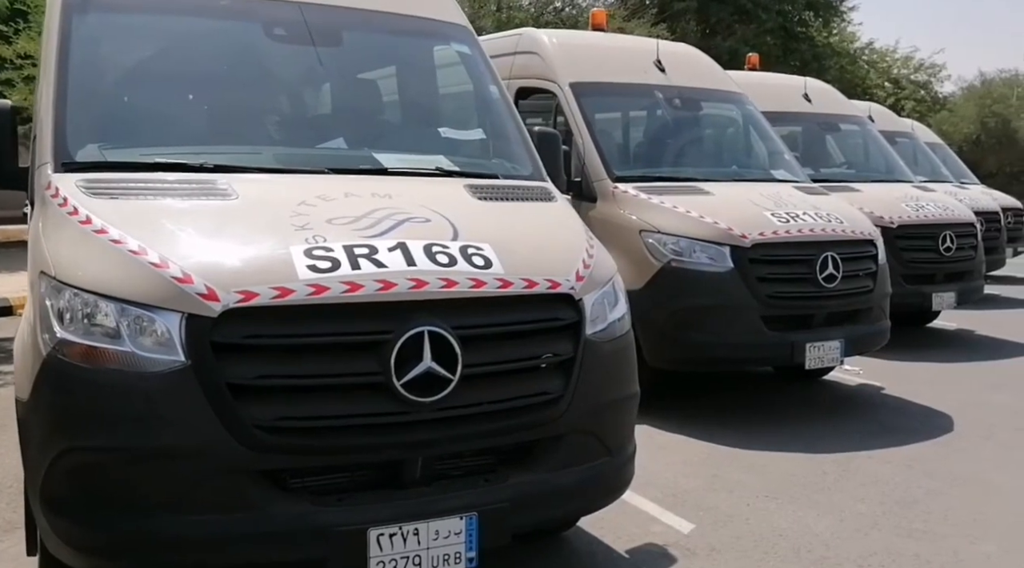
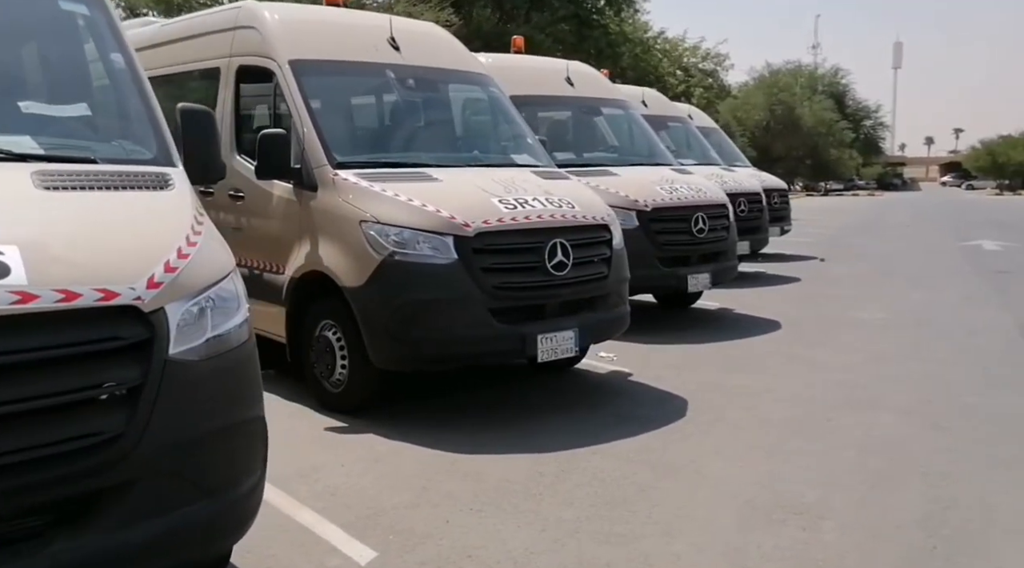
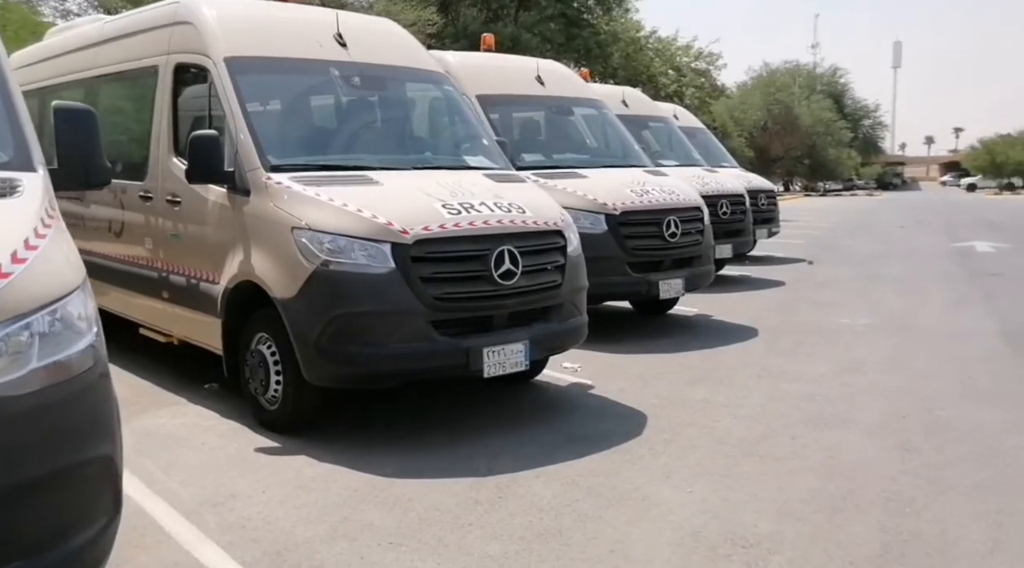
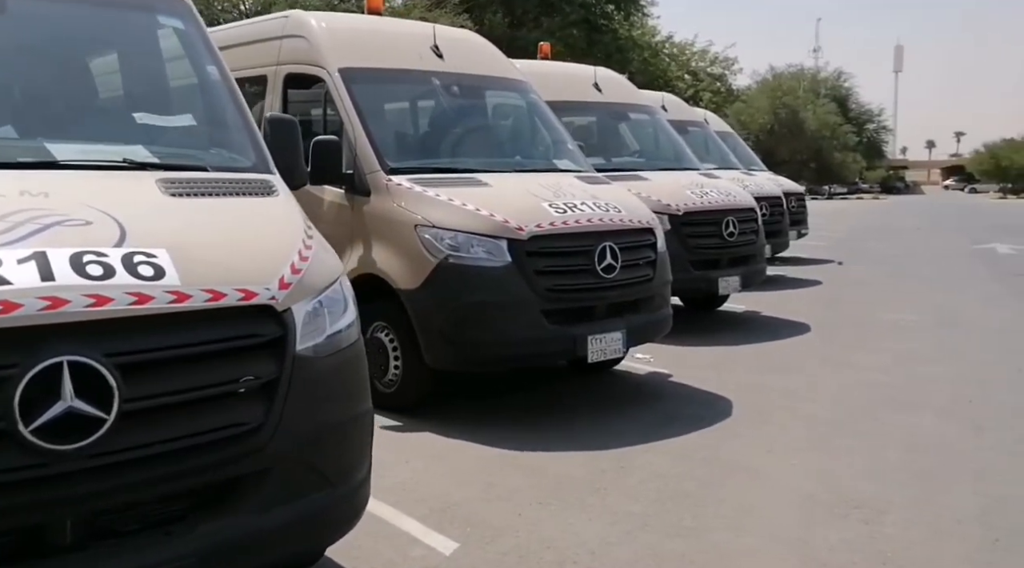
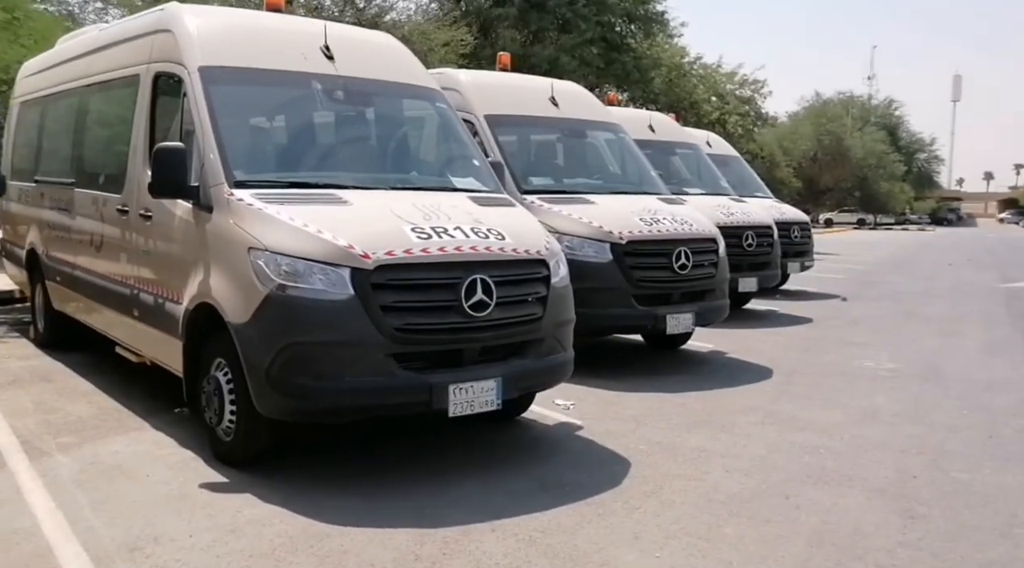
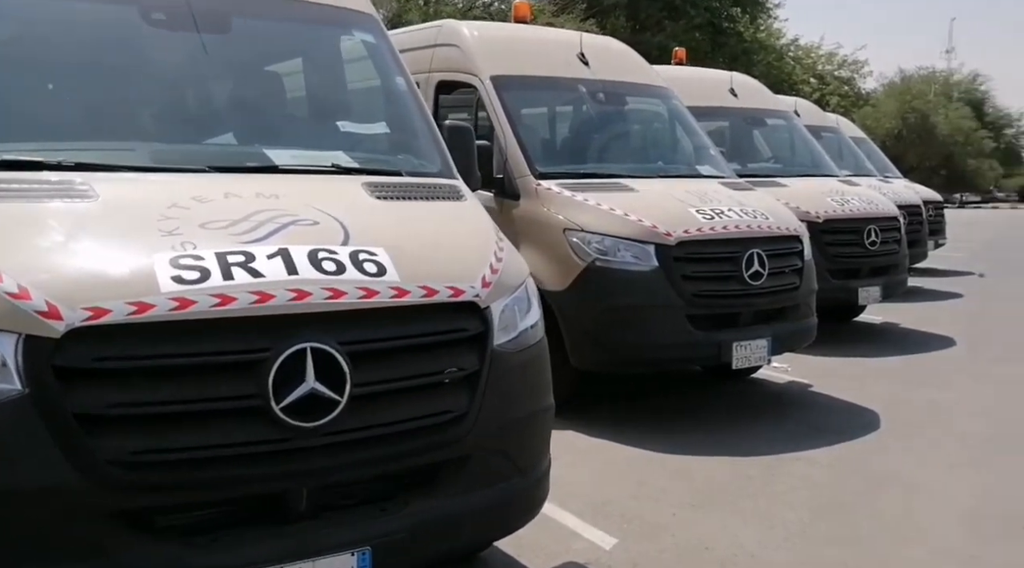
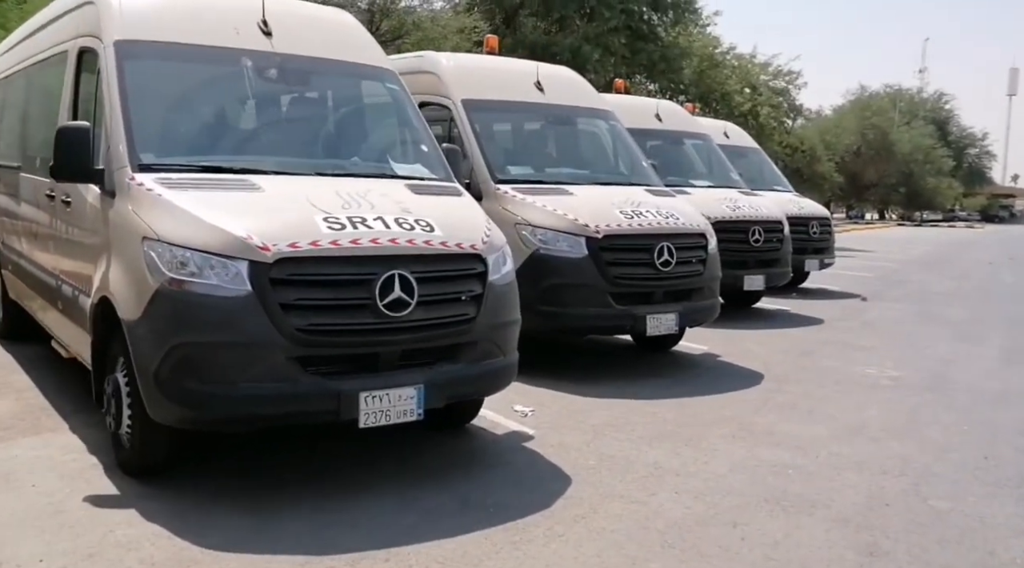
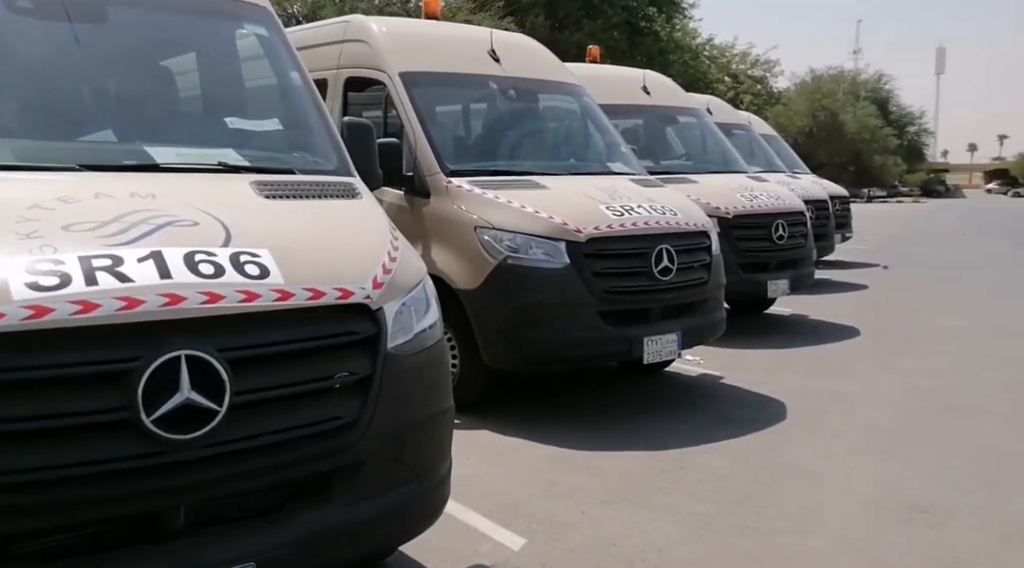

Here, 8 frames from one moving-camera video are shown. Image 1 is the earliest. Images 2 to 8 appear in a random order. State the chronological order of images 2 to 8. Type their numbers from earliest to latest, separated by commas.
6, 8, 4, 2, 3, 5, 7
